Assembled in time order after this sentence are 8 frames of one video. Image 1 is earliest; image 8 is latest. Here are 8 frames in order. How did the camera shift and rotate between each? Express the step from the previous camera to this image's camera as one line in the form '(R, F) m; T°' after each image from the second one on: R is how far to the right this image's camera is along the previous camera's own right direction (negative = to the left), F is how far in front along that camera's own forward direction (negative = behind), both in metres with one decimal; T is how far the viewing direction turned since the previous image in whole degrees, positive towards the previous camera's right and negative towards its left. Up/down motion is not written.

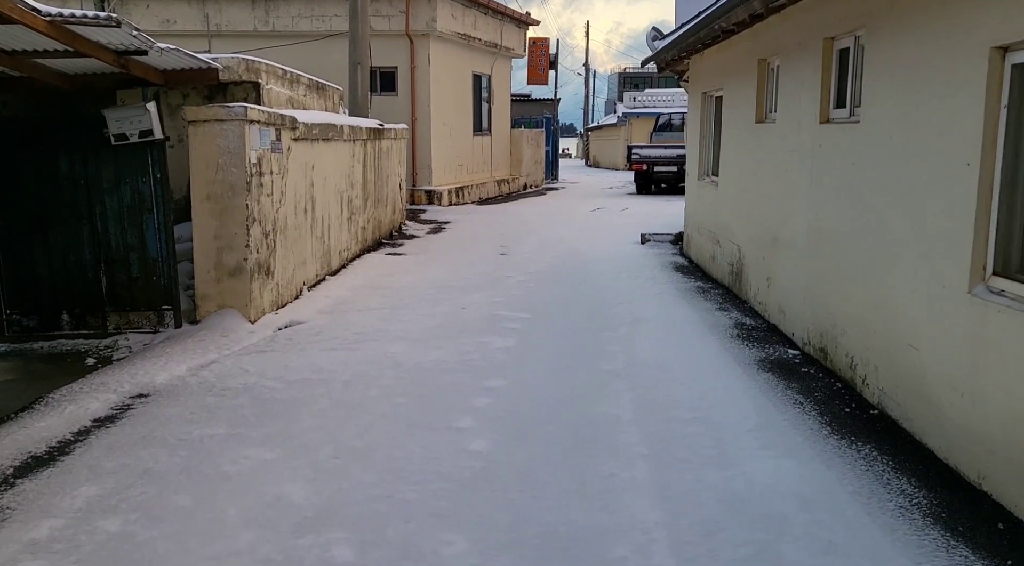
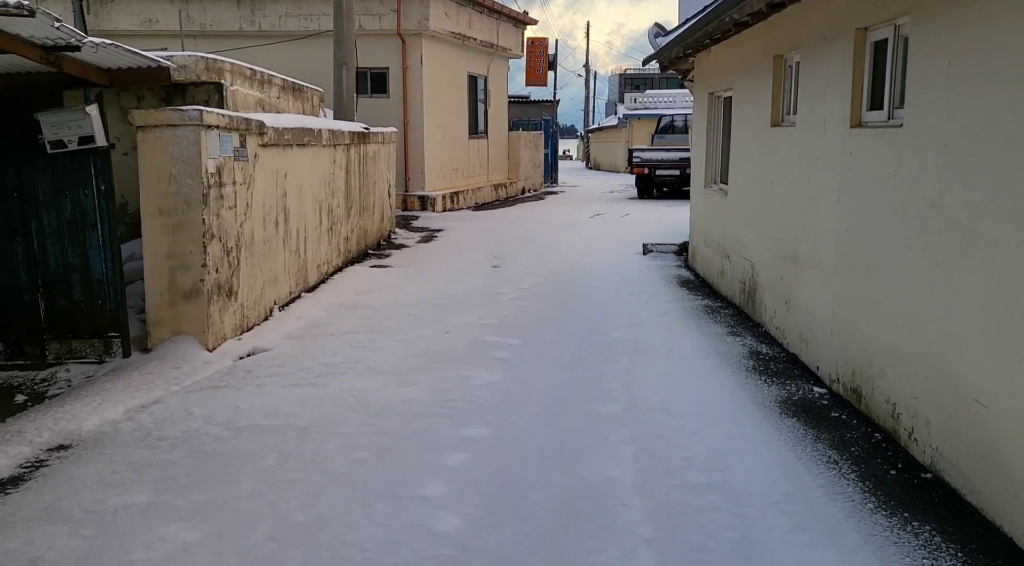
(+0.1, +0.8) m; 0°
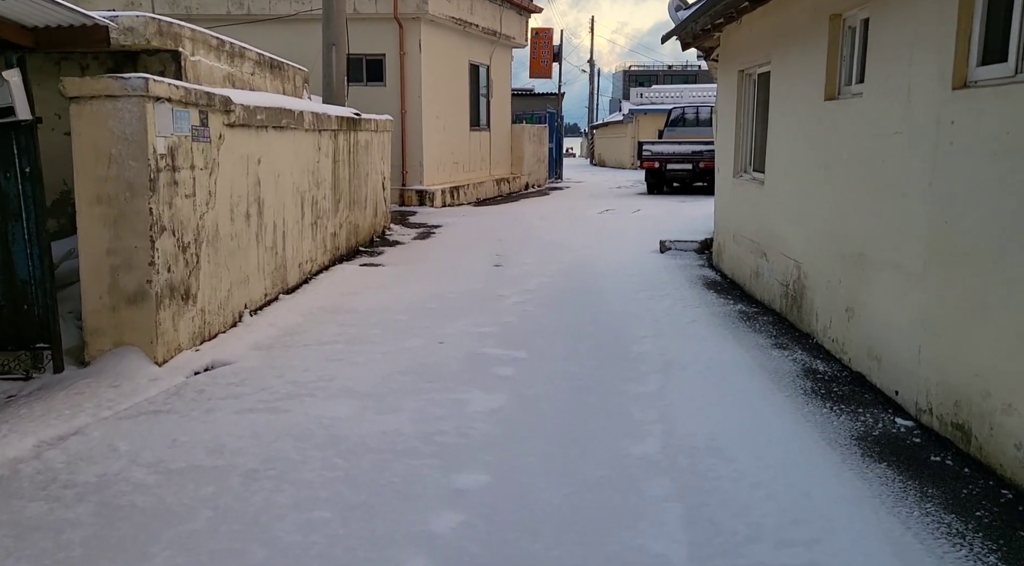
(0.0, +1.1) m; 0°
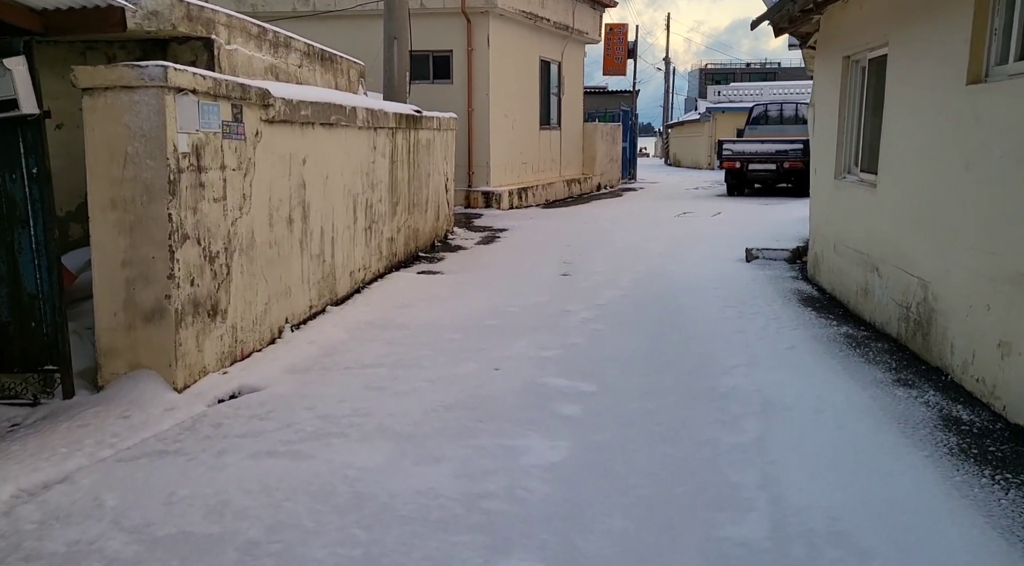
(0.0, +0.8) m; -4°
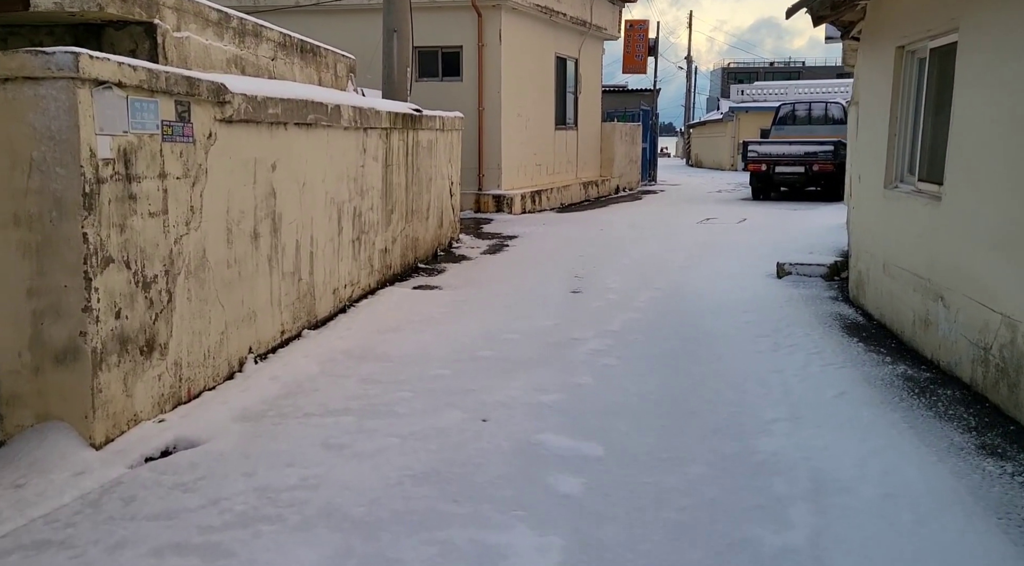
(+0.1, +0.9) m; -1°
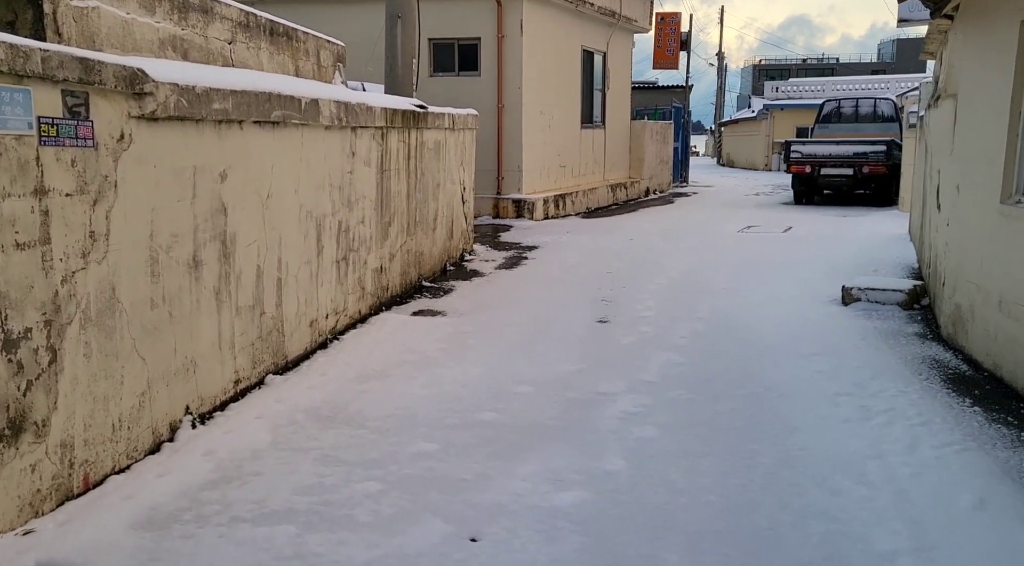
(+0.1, +1.3) m; -2°
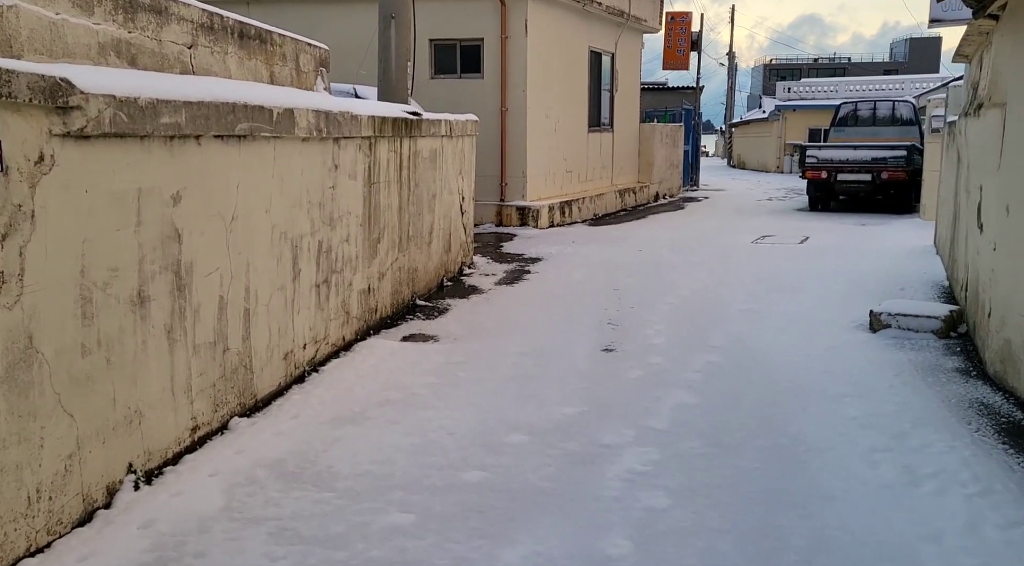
(+0.1, +0.6) m; -1°
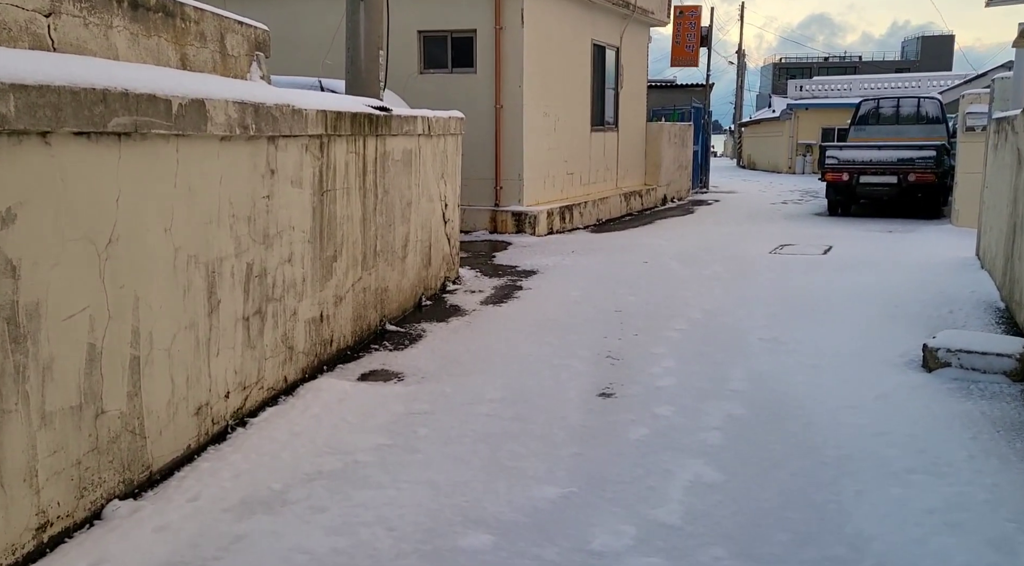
(+0.2, +1.2) m; 0°
